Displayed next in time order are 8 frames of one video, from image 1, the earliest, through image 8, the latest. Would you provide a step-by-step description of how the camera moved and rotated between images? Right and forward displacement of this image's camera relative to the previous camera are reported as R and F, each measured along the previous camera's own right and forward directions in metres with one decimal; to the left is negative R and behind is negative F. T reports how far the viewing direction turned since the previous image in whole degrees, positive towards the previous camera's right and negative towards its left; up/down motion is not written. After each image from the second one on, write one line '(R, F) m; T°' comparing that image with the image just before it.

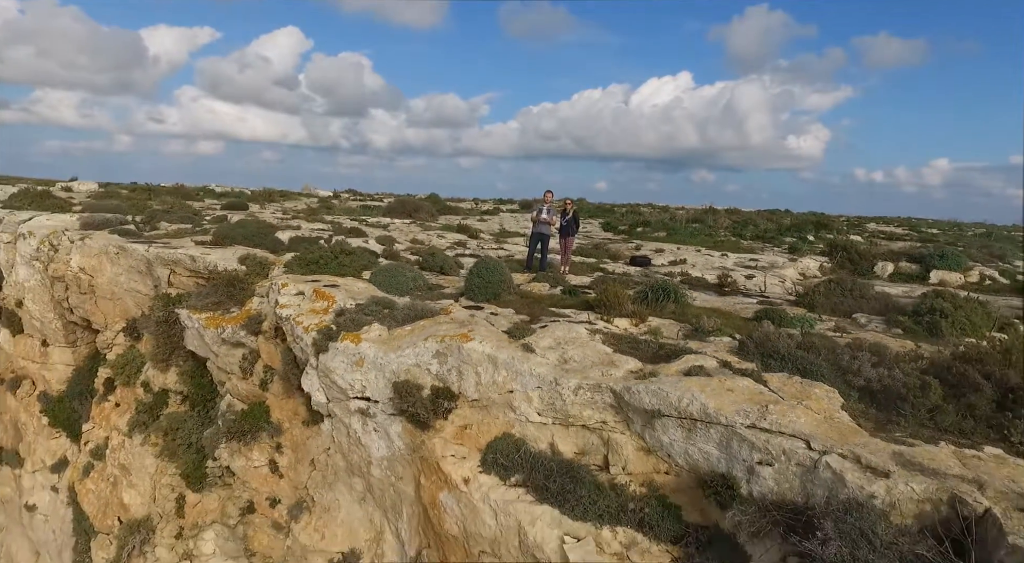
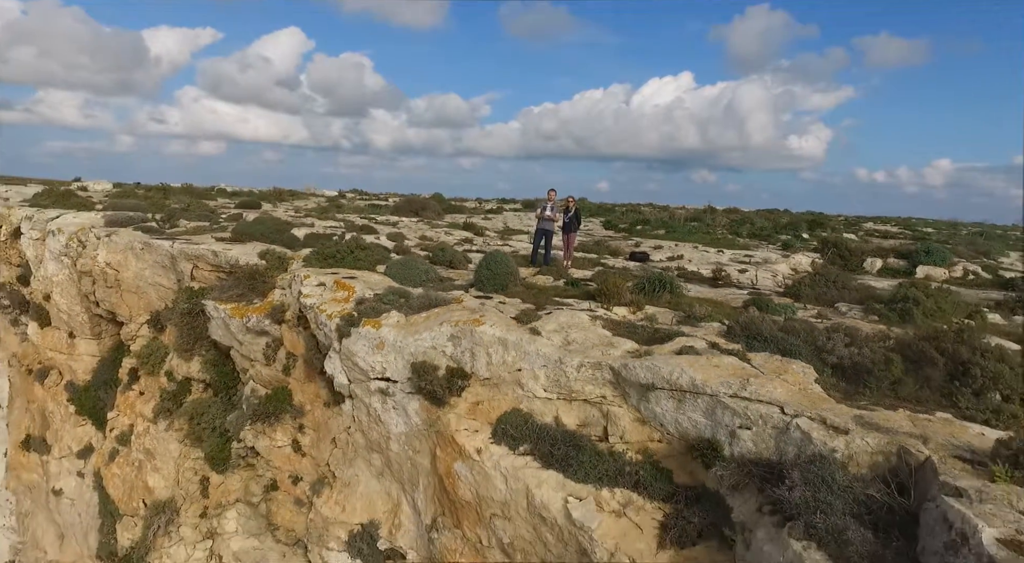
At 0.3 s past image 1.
(-0.1, -0.8) m; 0°
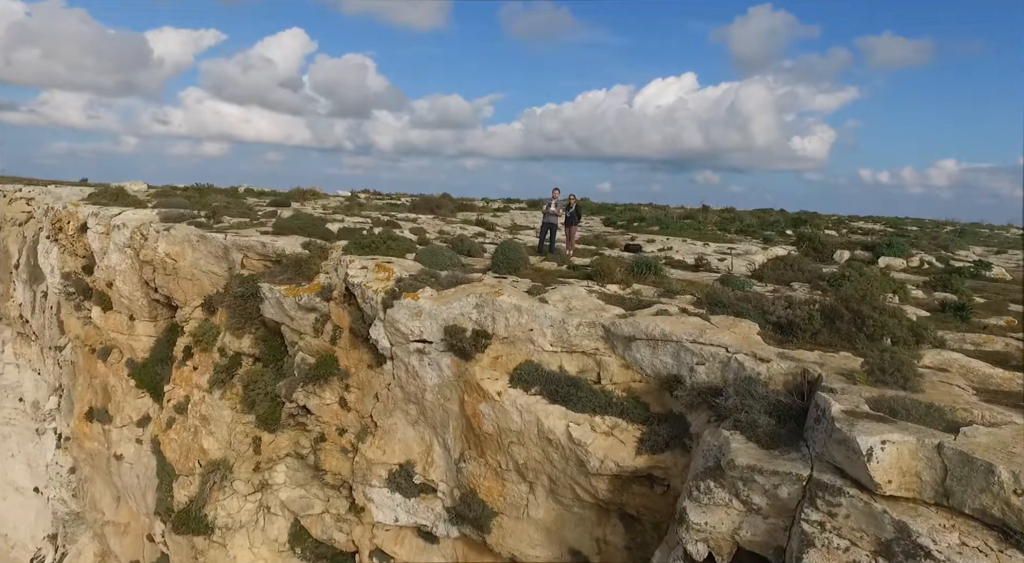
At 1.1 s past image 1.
(-0.2, -2.2) m; 0°
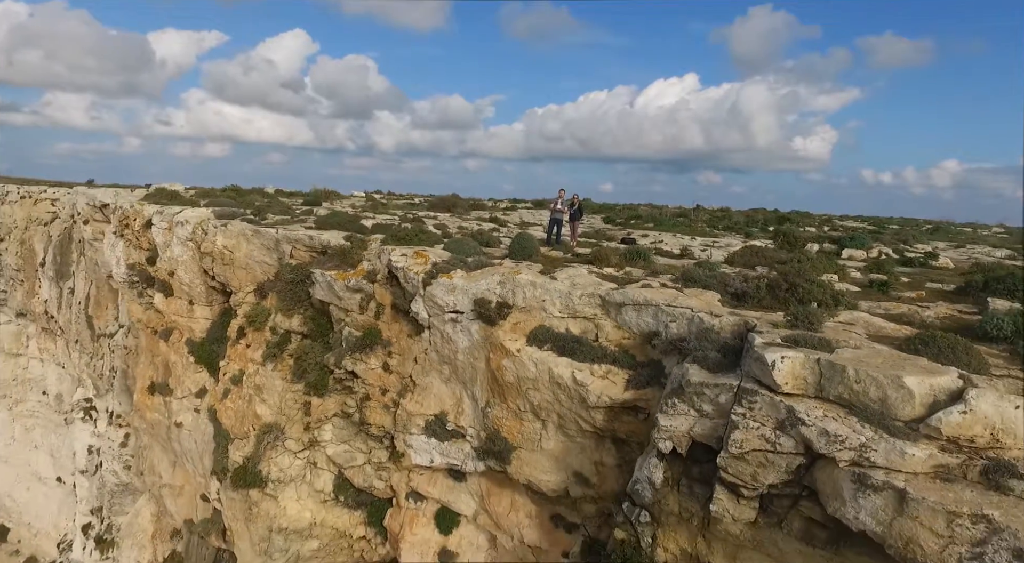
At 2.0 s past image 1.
(-0.3, -2.8) m; 0°
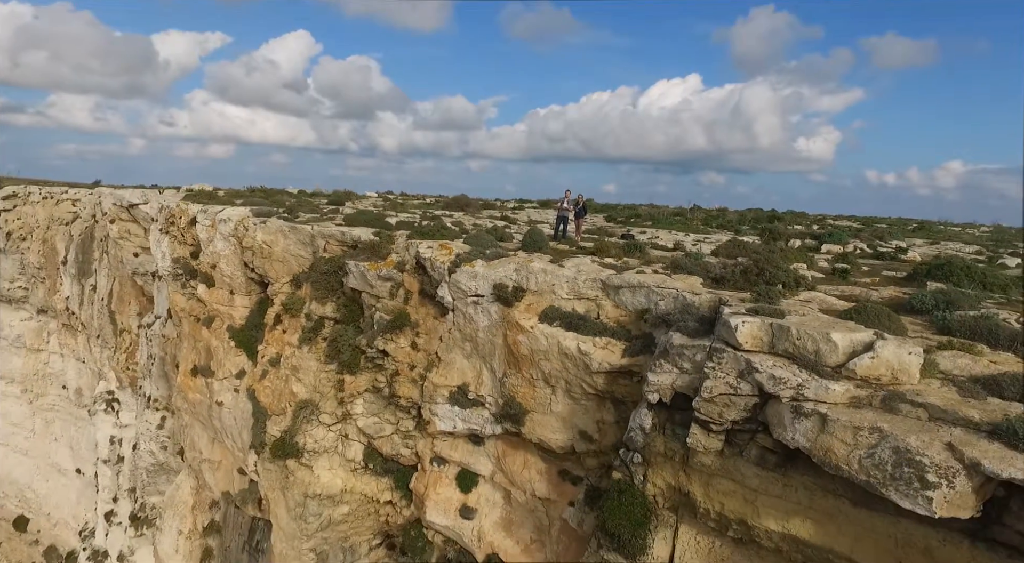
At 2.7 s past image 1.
(-0.3, -2.3) m; 0°
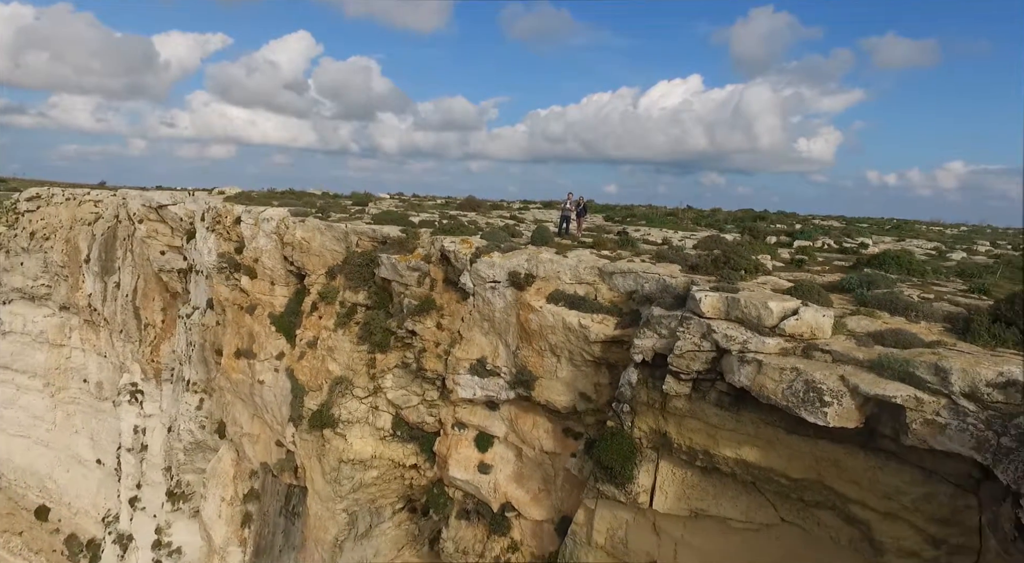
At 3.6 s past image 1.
(-0.3, -3.1) m; 0°
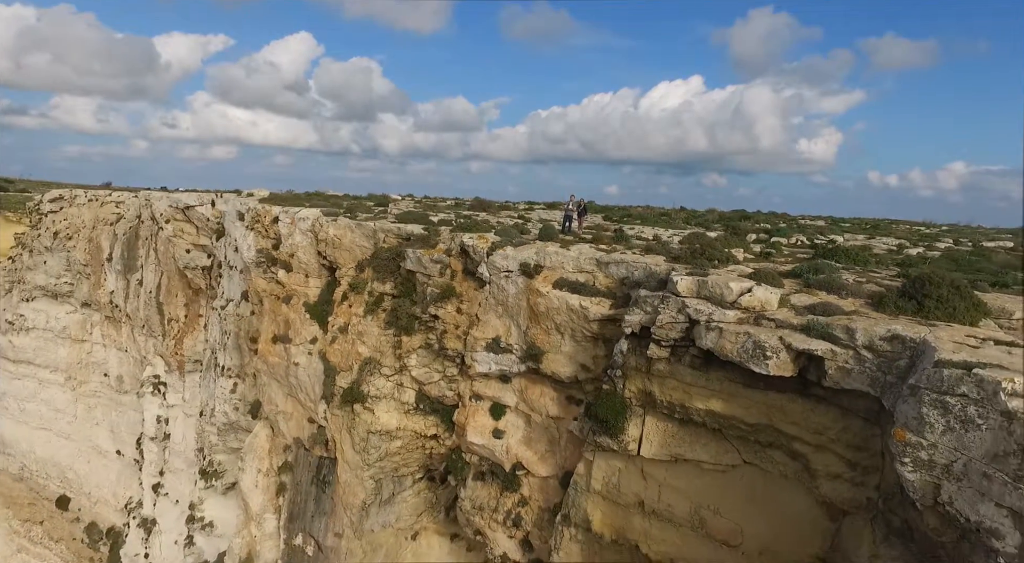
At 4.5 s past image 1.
(-0.3, -3.3) m; 0°
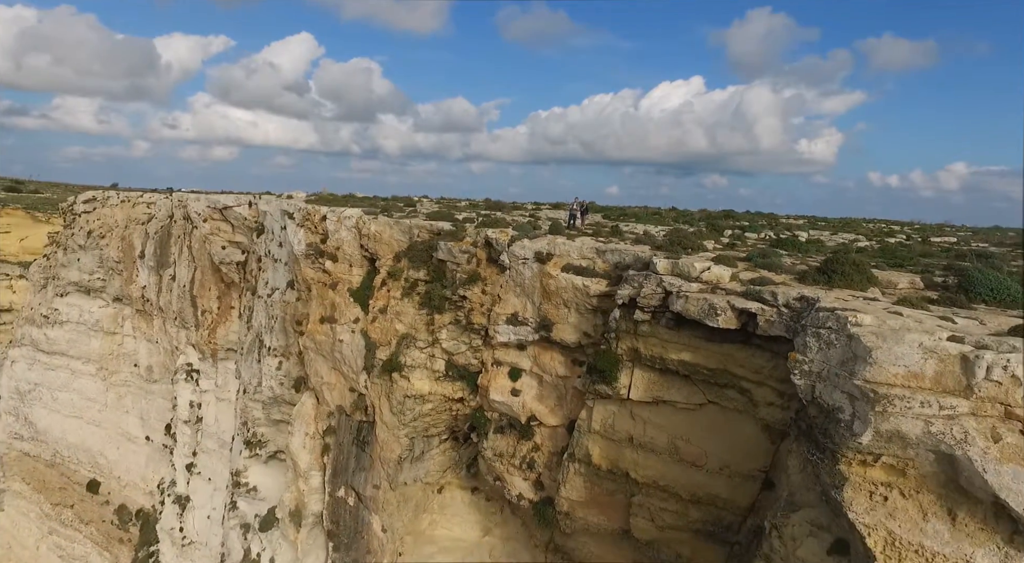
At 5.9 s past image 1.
(-0.6, -5.5) m; 0°
